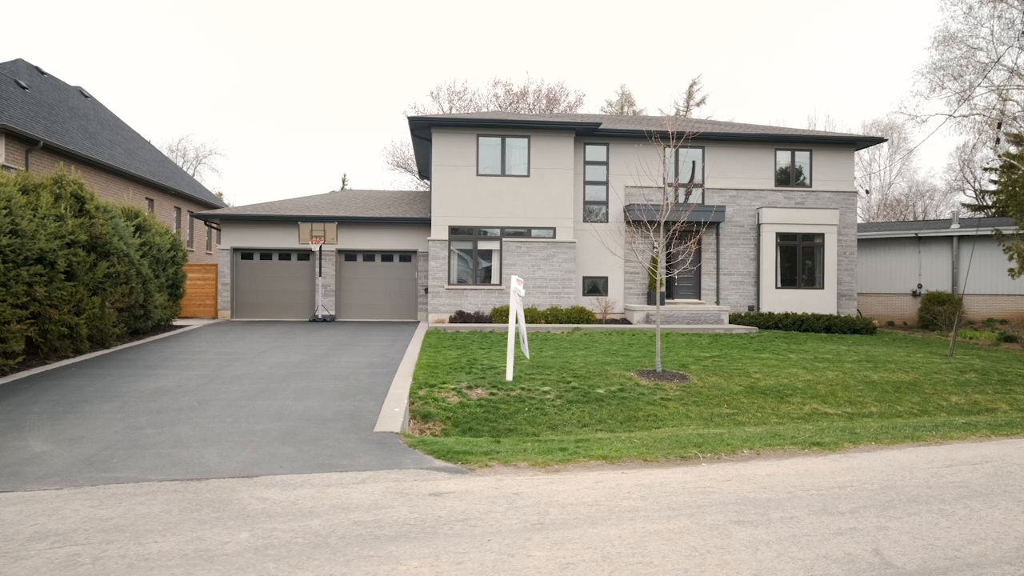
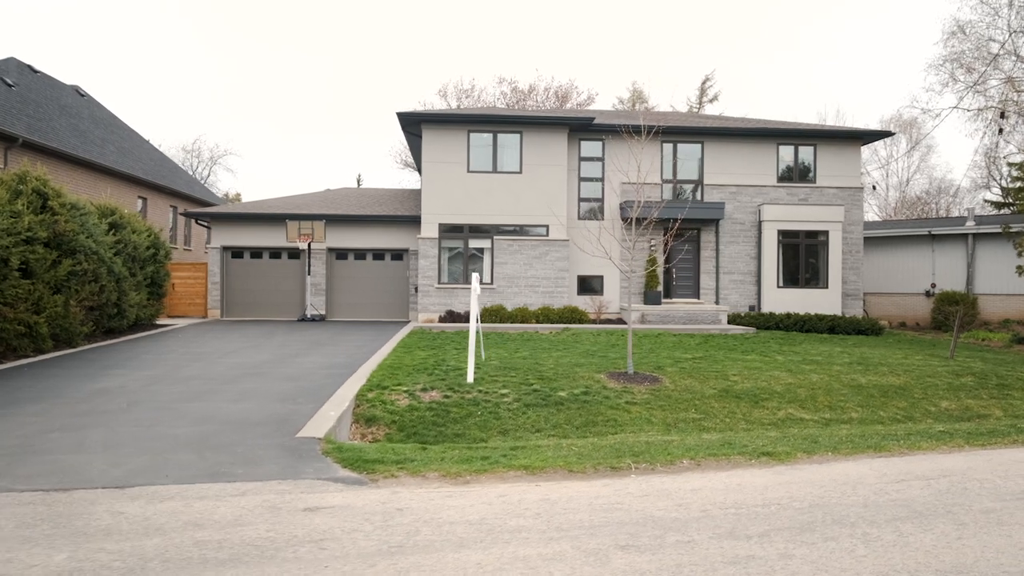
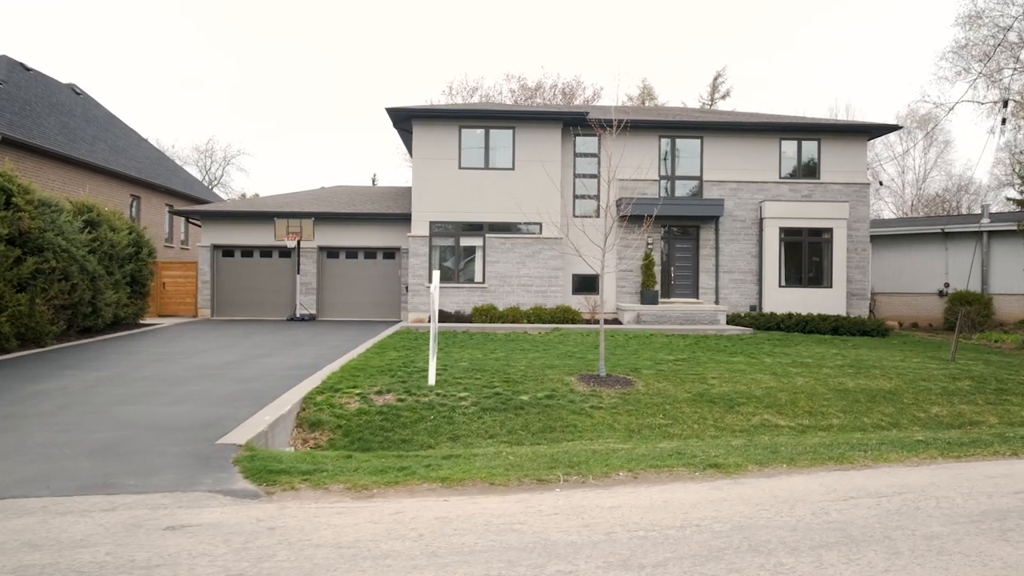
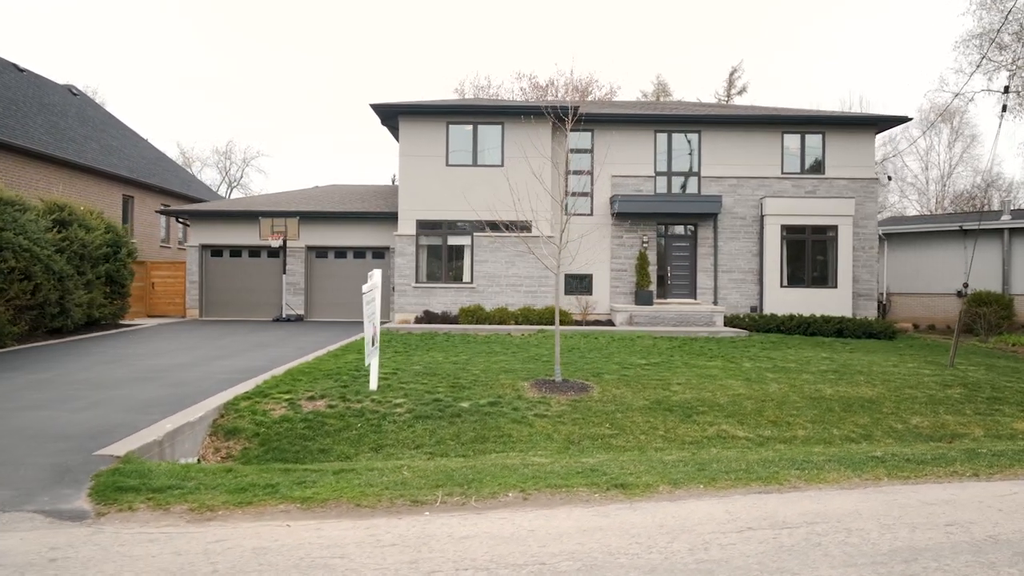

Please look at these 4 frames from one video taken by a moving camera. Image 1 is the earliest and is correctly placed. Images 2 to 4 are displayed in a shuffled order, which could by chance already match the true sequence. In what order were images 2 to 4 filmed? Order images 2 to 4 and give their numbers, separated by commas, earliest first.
2, 3, 4
